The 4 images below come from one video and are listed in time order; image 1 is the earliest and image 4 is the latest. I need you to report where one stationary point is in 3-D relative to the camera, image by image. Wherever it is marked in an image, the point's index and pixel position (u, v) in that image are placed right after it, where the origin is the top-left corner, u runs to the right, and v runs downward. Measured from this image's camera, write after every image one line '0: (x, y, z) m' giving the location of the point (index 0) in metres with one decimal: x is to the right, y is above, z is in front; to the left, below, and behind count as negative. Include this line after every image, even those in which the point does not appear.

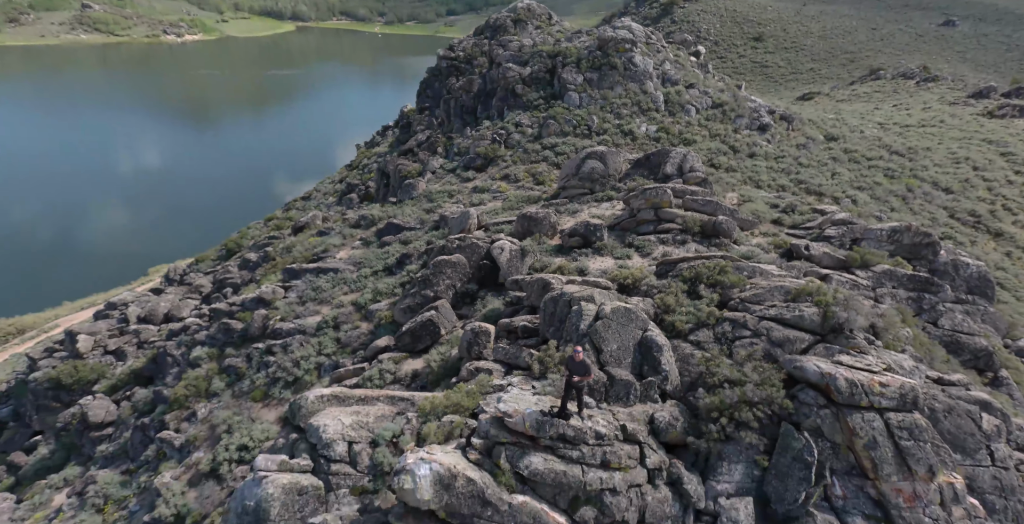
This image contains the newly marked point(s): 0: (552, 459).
0: (+1.4, -7.0, +17.3) m
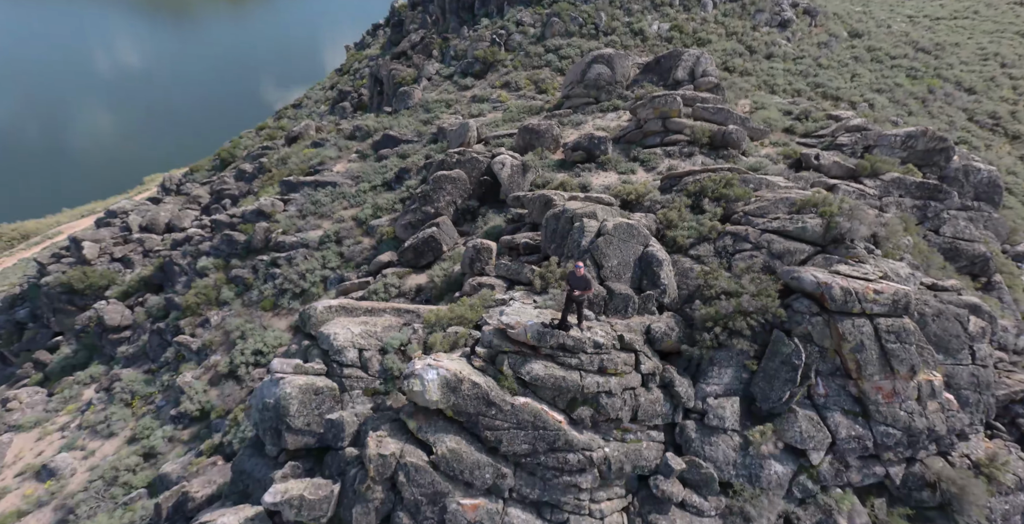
0: (+1.4, -3.9, +18.2) m
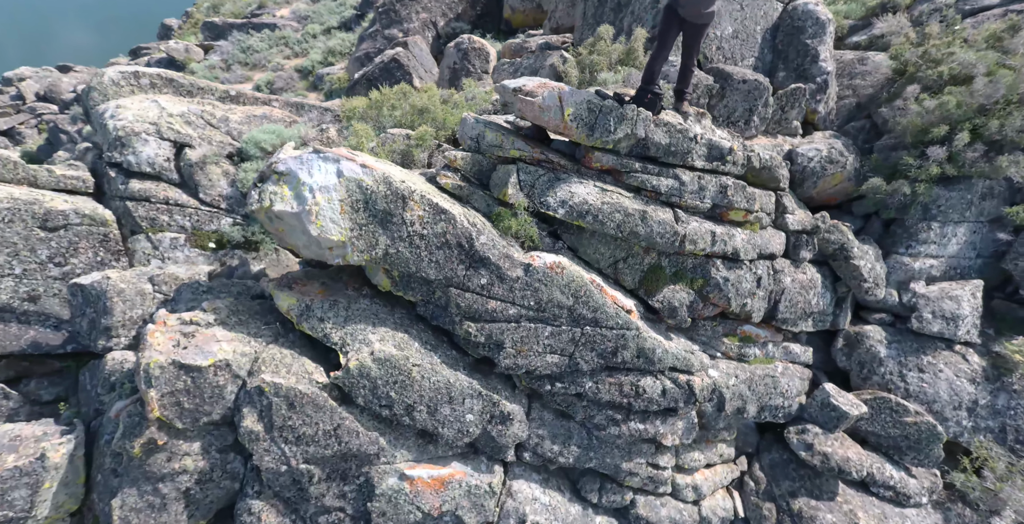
0: (+1.7, +1.2, +8.1) m
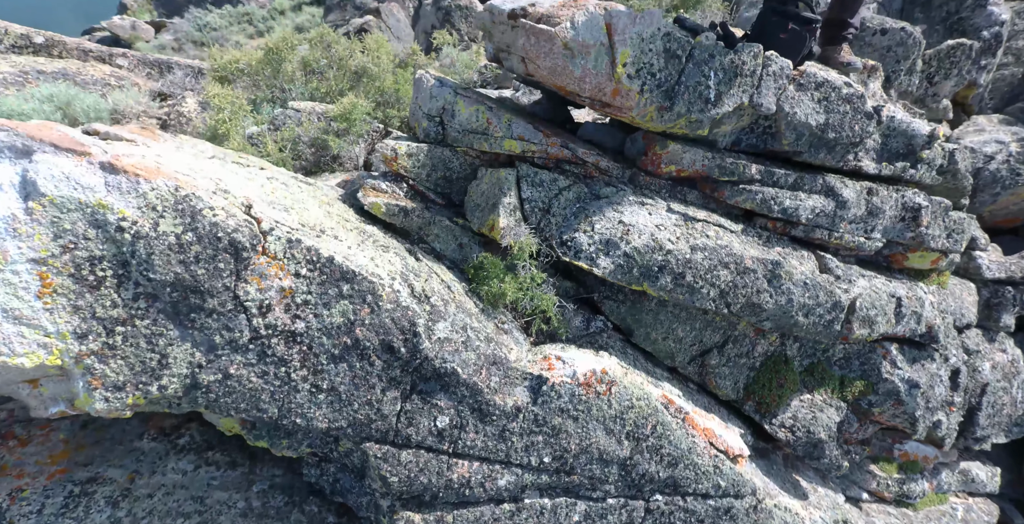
0: (+1.6, +0.3, +4.1) m
